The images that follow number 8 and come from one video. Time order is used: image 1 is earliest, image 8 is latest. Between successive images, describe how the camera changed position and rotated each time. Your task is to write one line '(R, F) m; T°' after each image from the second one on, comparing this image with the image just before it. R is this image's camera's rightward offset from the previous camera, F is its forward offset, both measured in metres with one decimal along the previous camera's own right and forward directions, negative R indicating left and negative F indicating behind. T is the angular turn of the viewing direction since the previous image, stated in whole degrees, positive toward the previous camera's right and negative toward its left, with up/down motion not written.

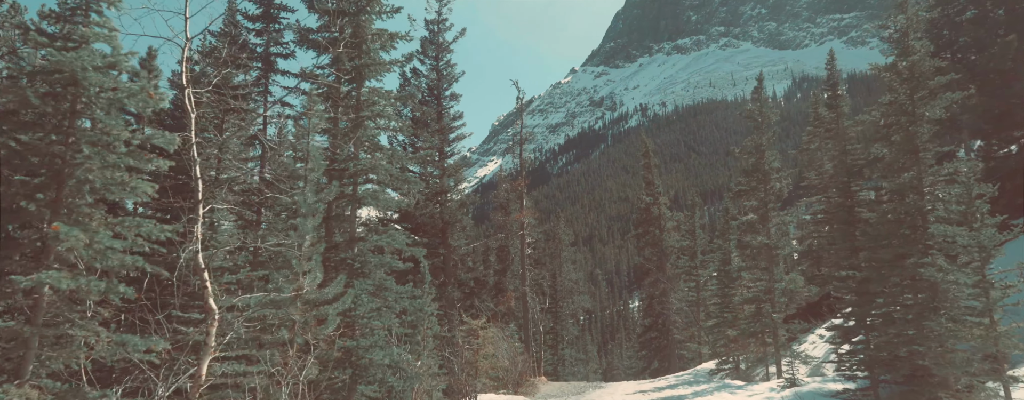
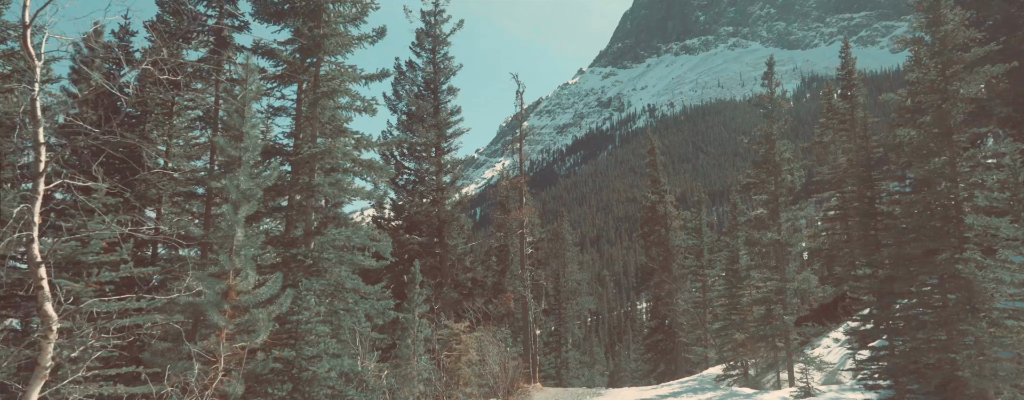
(+0.4, +1.2) m; -1°
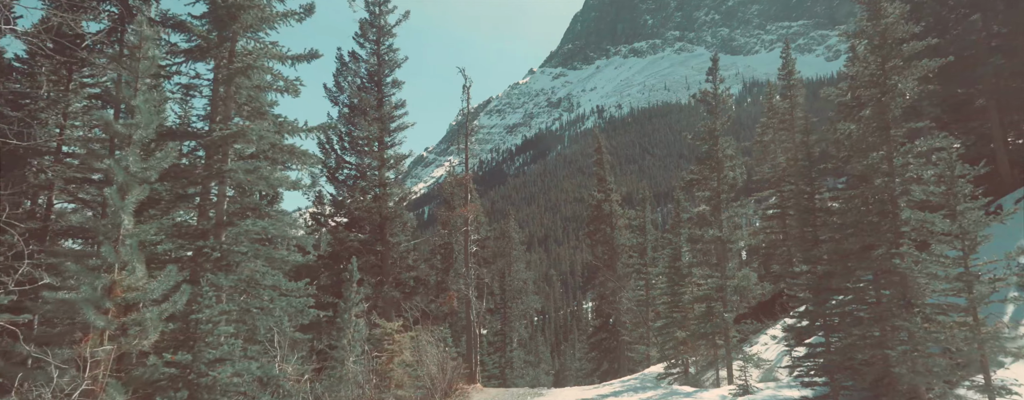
(+0.2, +0.5) m; +4°
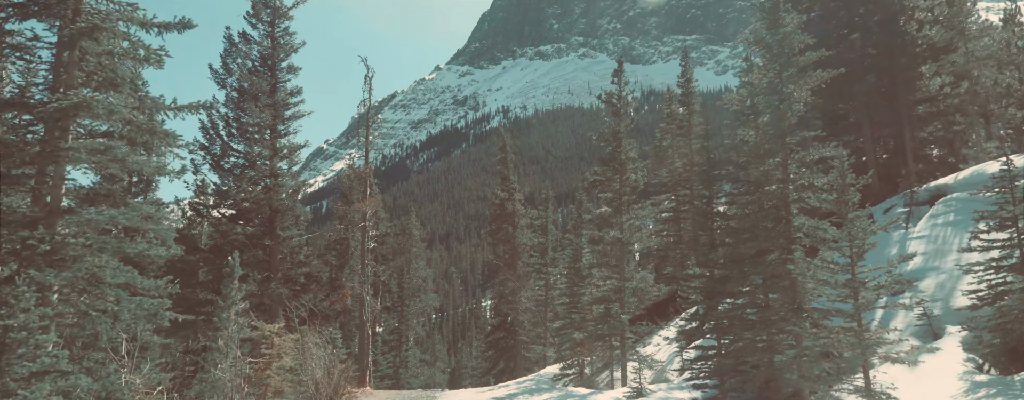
(+0.1, +0.7) m; +8°
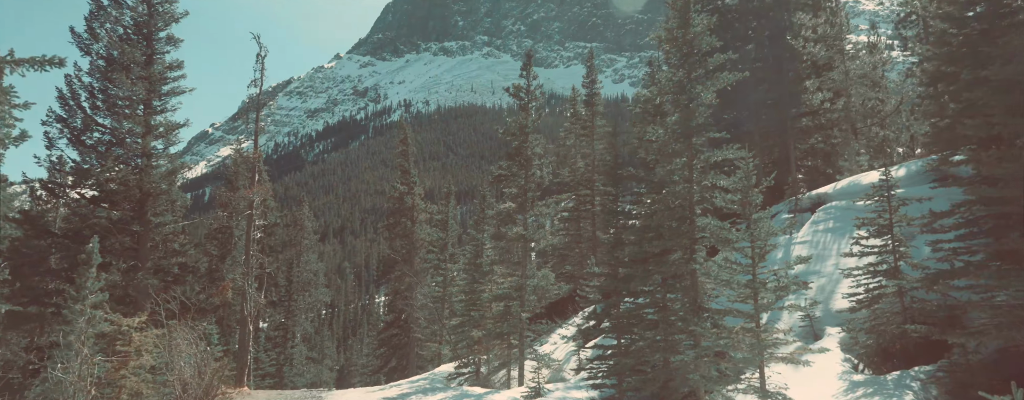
(0.0, +0.9) m; +8°
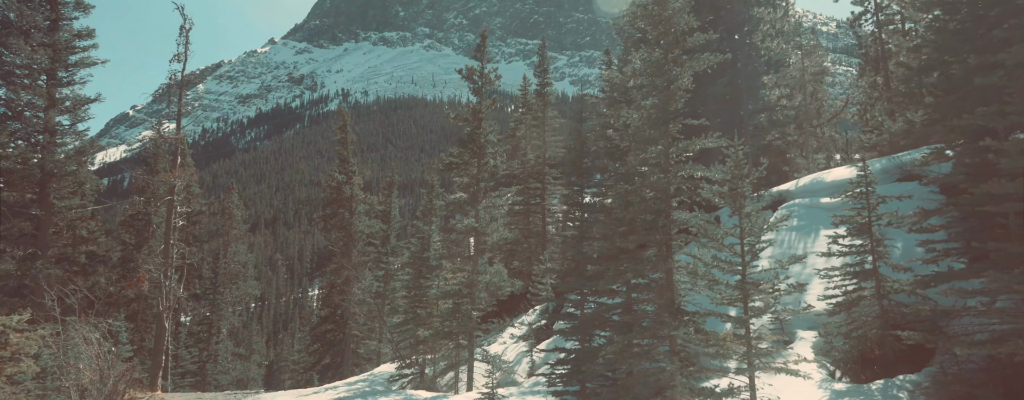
(-0.5, +1.8) m; +5°
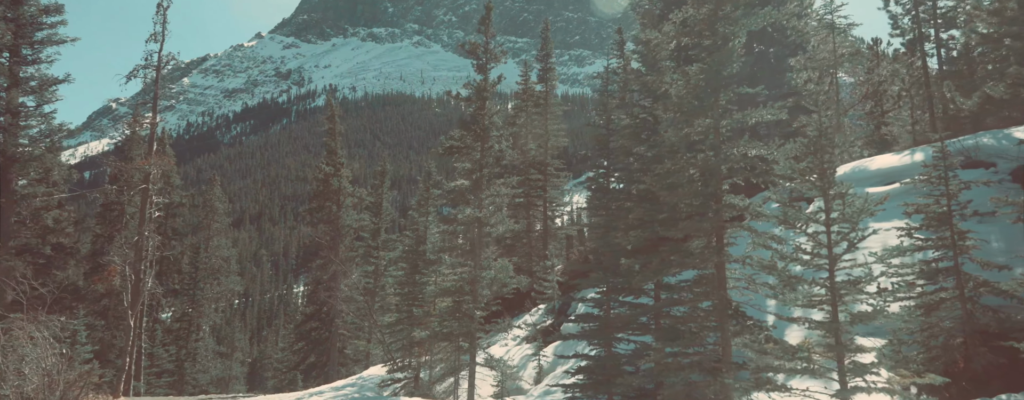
(-0.7, +2.6) m; +1°
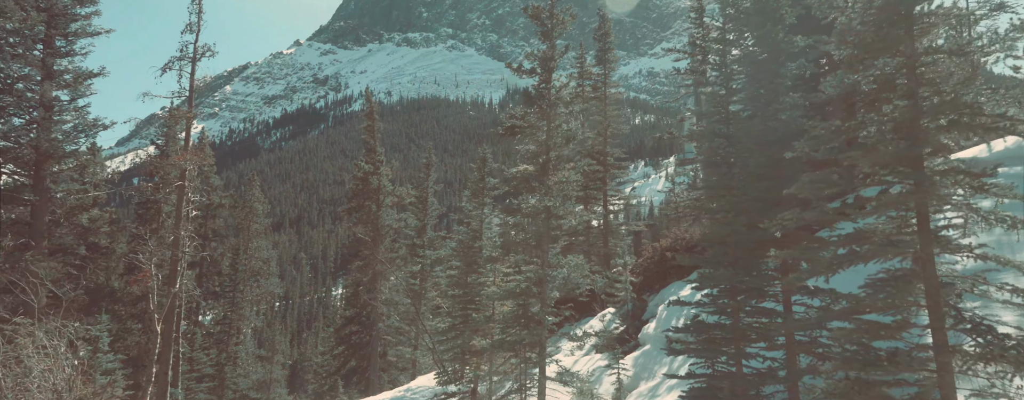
(-1.1, +3.2) m; -3°
